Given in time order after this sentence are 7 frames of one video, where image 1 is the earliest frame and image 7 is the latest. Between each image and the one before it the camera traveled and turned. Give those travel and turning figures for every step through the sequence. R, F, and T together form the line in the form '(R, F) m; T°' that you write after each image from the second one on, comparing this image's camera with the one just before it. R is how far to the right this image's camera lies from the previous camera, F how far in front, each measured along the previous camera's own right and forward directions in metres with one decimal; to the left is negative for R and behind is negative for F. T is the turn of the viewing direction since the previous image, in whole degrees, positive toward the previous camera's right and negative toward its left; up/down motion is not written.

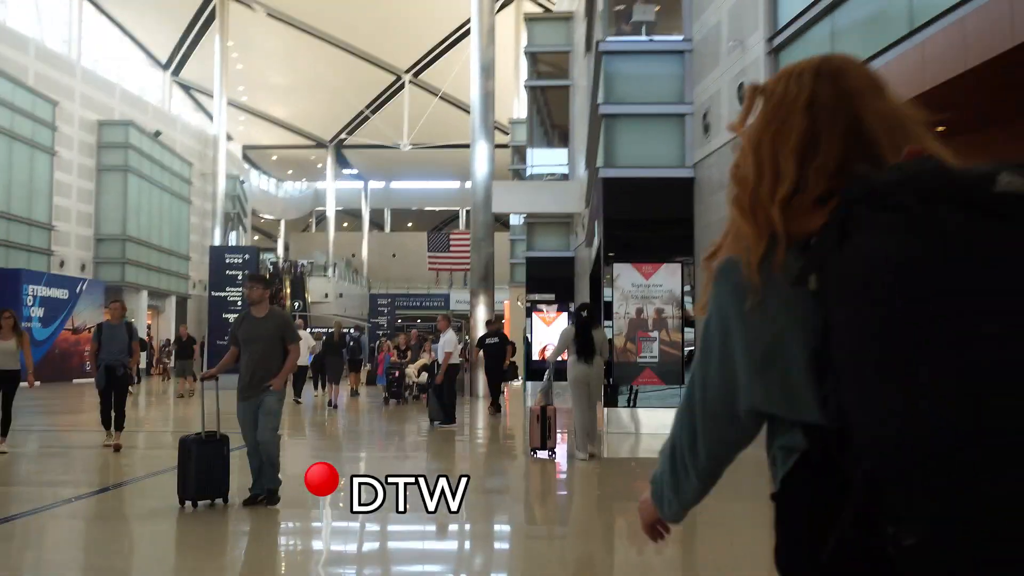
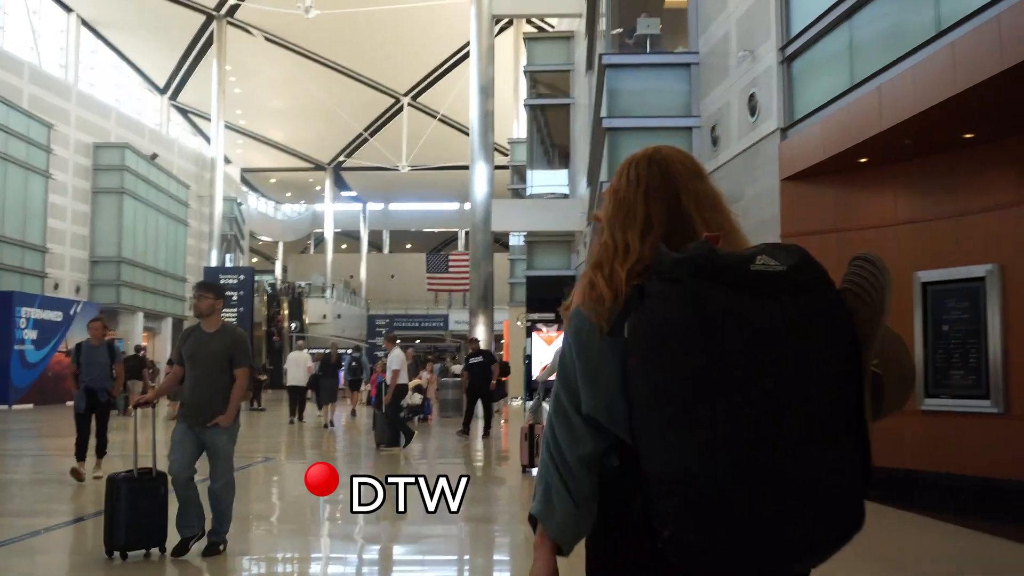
(0.0, +0.3) m; 0°
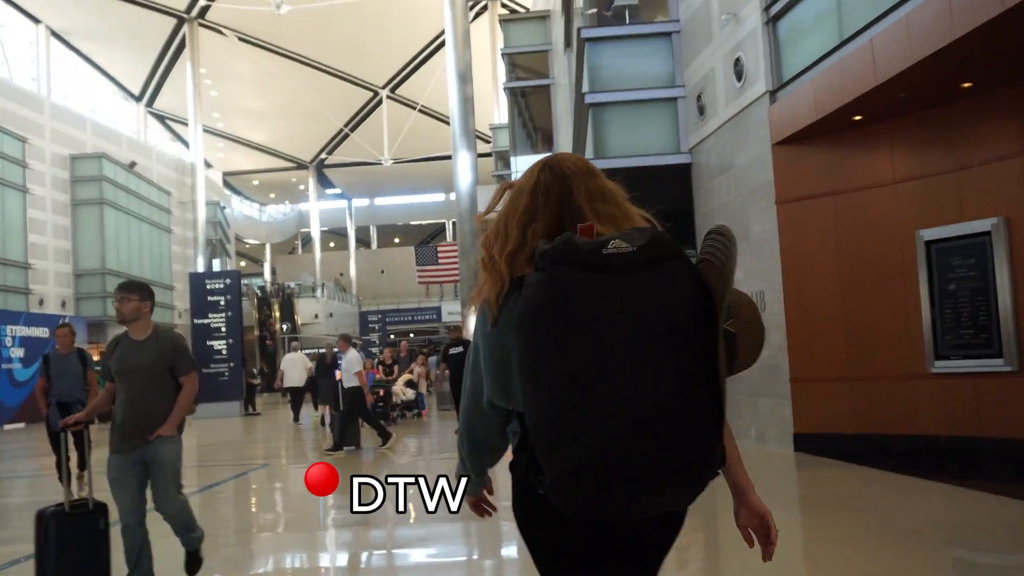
(0.0, +0.3) m; 0°
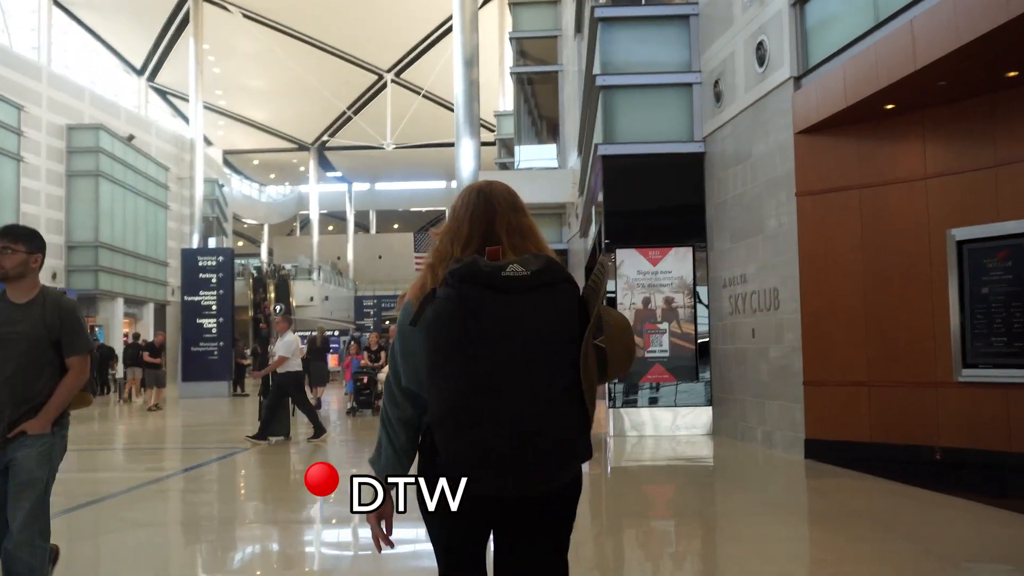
(0.0, +0.4) m; 0°
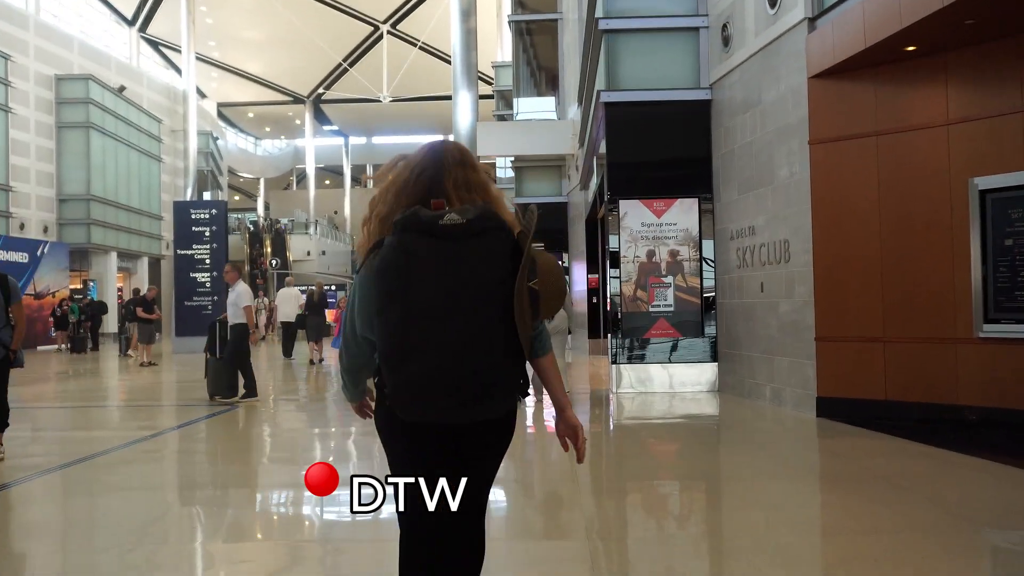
(0.0, +0.3) m; 0°
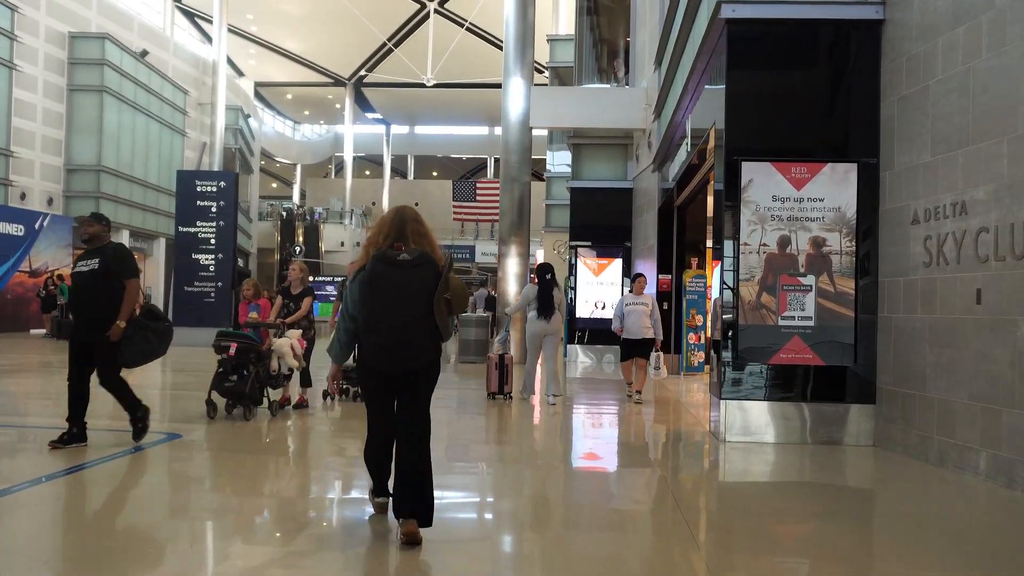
(-0.2, +2.8) m; -2°
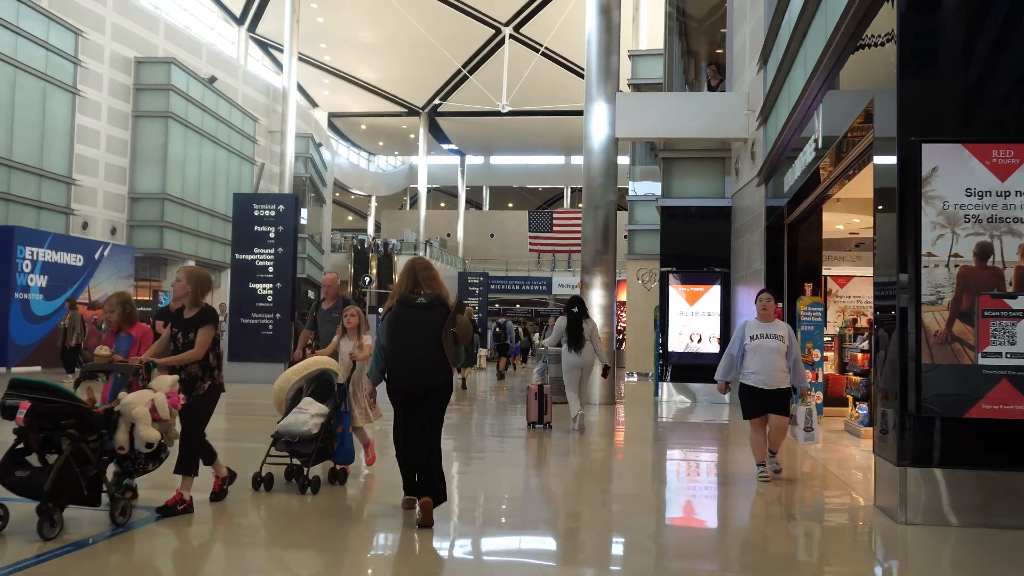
(-0.1, +1.6) m; -4°
